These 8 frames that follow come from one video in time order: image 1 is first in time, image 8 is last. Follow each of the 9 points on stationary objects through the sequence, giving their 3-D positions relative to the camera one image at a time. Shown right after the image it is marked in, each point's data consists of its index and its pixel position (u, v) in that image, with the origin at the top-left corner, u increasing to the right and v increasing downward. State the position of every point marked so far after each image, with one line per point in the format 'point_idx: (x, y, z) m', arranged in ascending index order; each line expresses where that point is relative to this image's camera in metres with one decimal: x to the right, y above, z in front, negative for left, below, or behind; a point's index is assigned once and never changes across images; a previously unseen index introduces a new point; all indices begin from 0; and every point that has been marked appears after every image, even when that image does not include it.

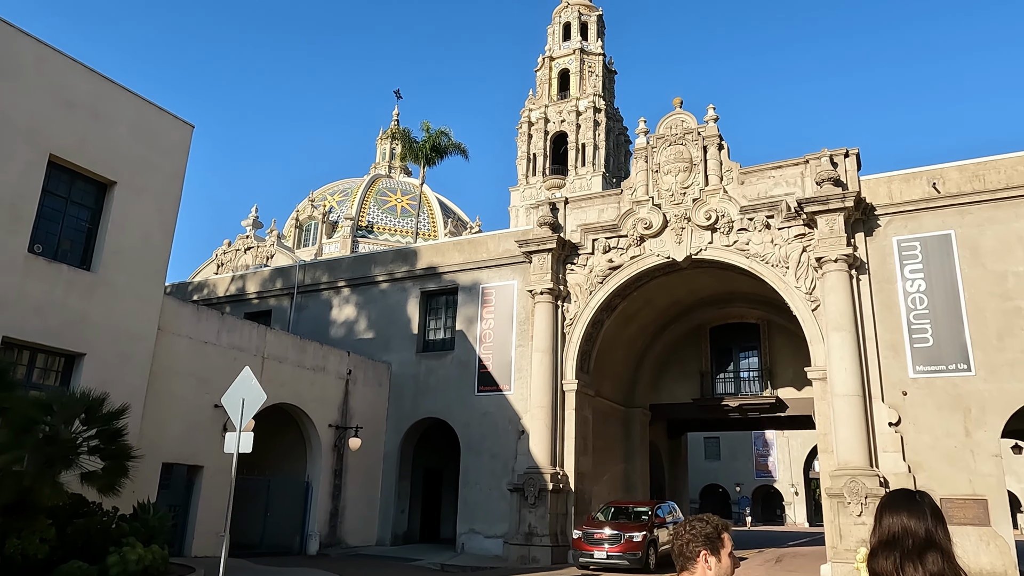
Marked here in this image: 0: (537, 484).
0: (+0.6, -5.0, +19.0) m
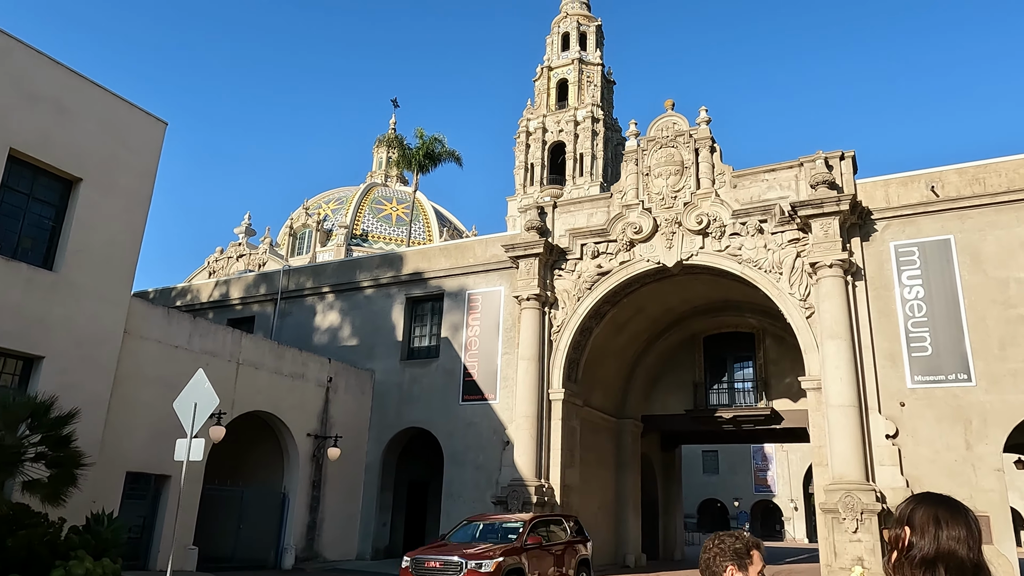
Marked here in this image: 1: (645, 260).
0: (+0.2, -5.1, +18.3) m
1: (+3.5, +0.7, +19.5) m
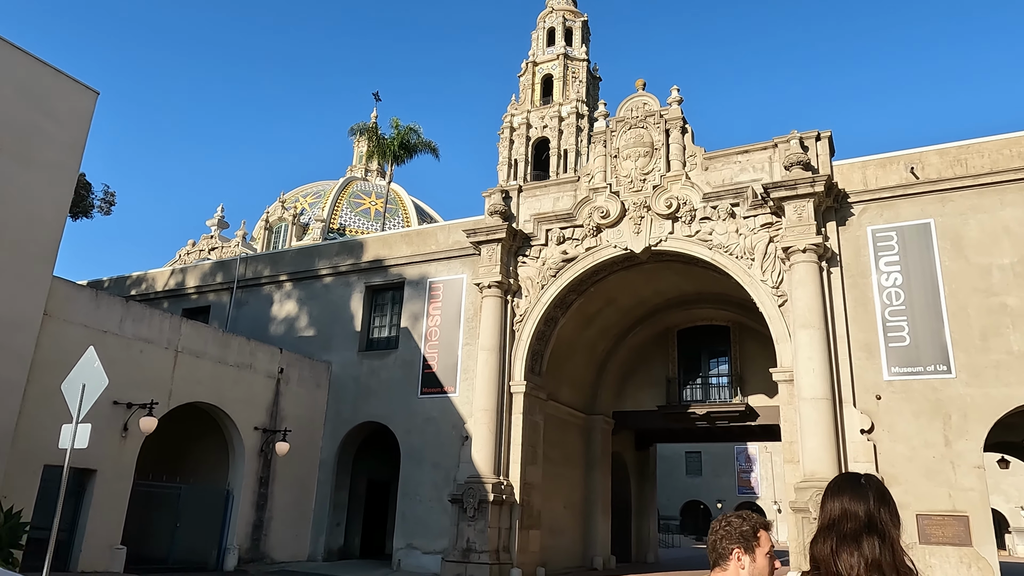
0: (-0.8, -4.8, +17.3) m
1: (+2.5, +1.0, +18.5) m
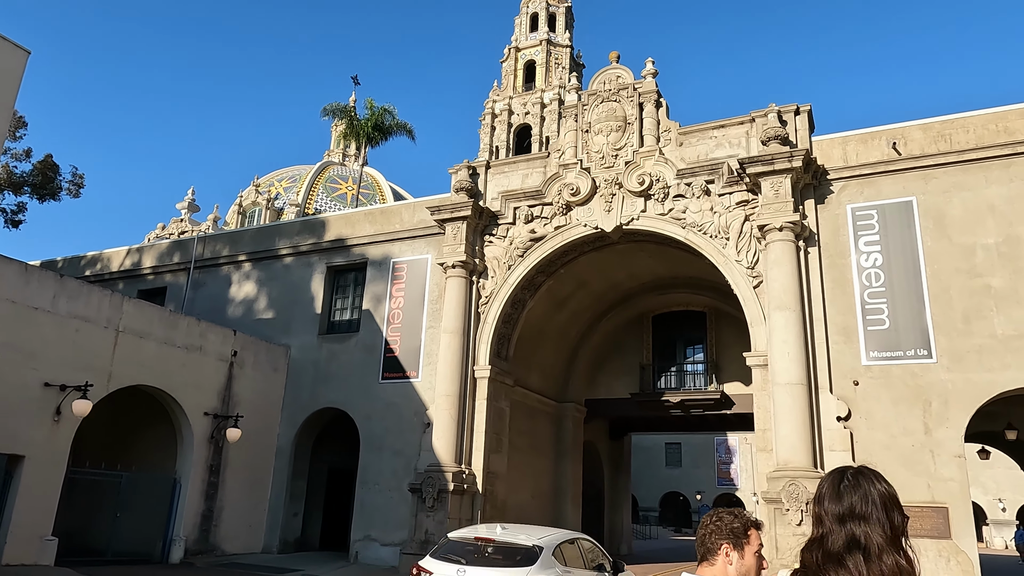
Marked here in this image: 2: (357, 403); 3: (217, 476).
0: (-1.7, -4.3, +16.4) m
1: (+1.7, +1.5, +17.6) m
2: (-4.0, -3.0, +19.2) m
3: (-7.1, -4.5, +18.1) m
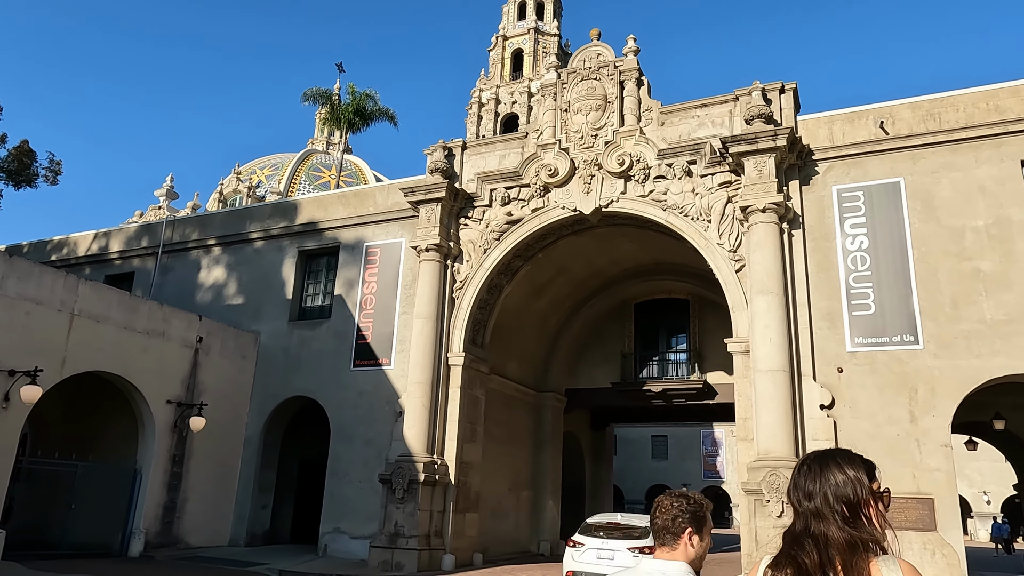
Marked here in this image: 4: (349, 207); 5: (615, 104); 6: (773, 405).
0: (-2.2, -3.9, +15.8) m
1: (+1.1, +1.8, +17.0) m
2: (-4.6, -2.6, +18.6) m
3: (-7.7, -4.1, +17.4) m
4: (-4.3, +2.2, +19.9) m
5: (+2.4, +4.2, +17.1) m
6: (+4.7, -2.1, +13.5) m
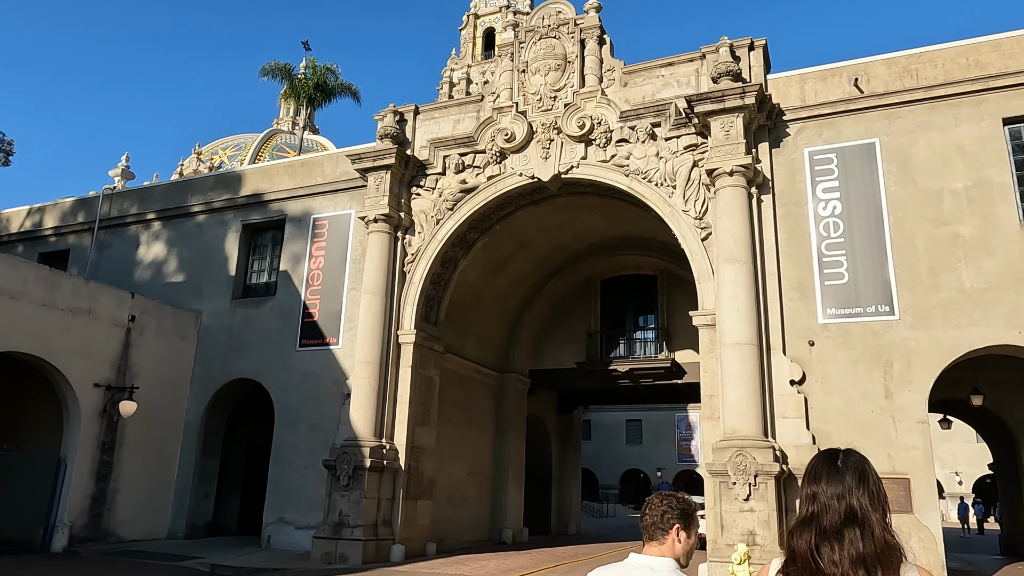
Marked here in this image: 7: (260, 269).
0: (-3.2, -3.4, +14.8) m
1: (+0.1, +2.4, +16.0) m
2: (-5.6, -2.0, +17.4) m
3: (-8.6, -3.6, +16.2) m
4: (-5.4, +2.8, +18.7) m
5: (+1.4, +4.8, +16.0) m
6: (+3.8, -1.6, +12.6) m
7: (-6.3, +0.5, +18.9) m
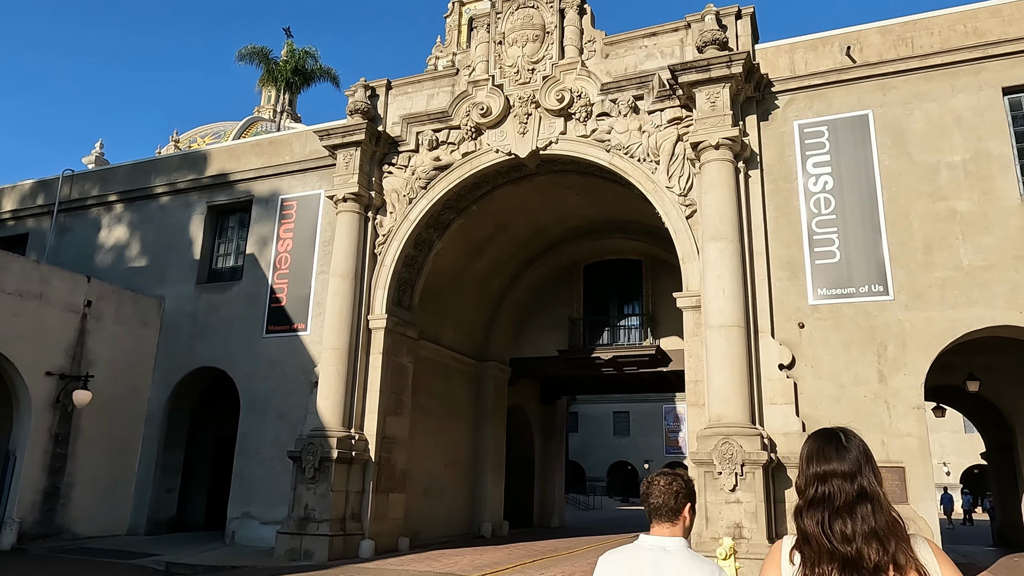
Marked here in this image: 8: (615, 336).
0: (-3.6, -3.0, +14.0) m
1: (-0.4, +2.8, +15.2) m
2: (-6.1, -1.6, +16.6) m
3: (-9.1, -3.2, +15.3) m
4: (-5.9, +3.2, +17.8) m
5: (+0.9, +5.2, +15.2) m
6: (+3.4, -1.2, +11.9) m
7: (-6.9, +0.8, +18.0) m
8: (+2.7, -1.3, +19.8) m
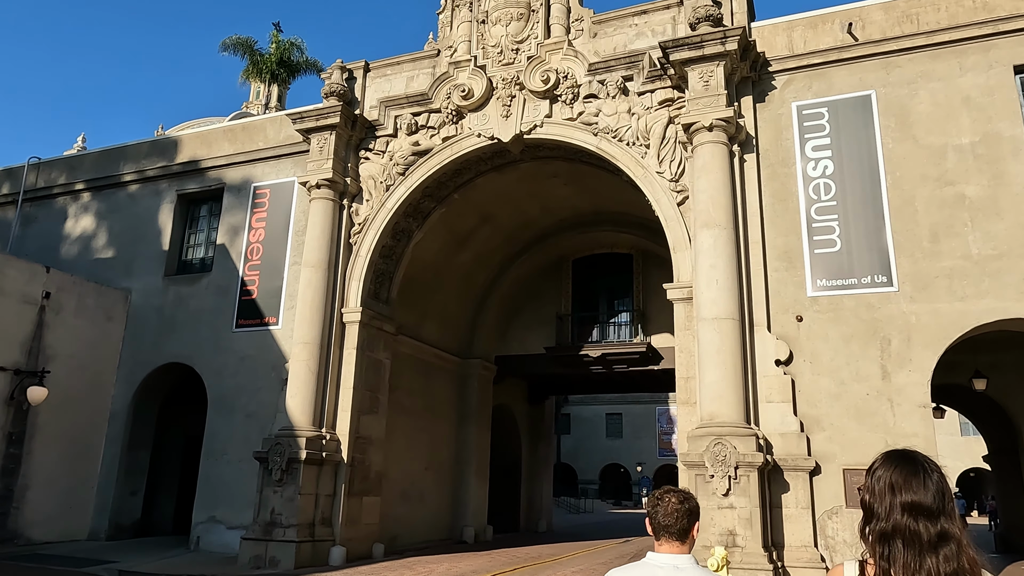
0: (-4.0, -2.9, +13.2) m
1: (-0.7, +2.9, +14.4) m
2: (-6.4, -1.4, +15.8) m
3: (-9.5, -3.1, +14.4) m
4: (-6.3, +3.3, +17.0) m
5: (+0.6, +5.3, +14.5) m
6: (+3.1, -1.1, +11.1) m
7: (-7.2, +1.0, +17.2) m
8: (+2.3, -1.1, +19.0) m
